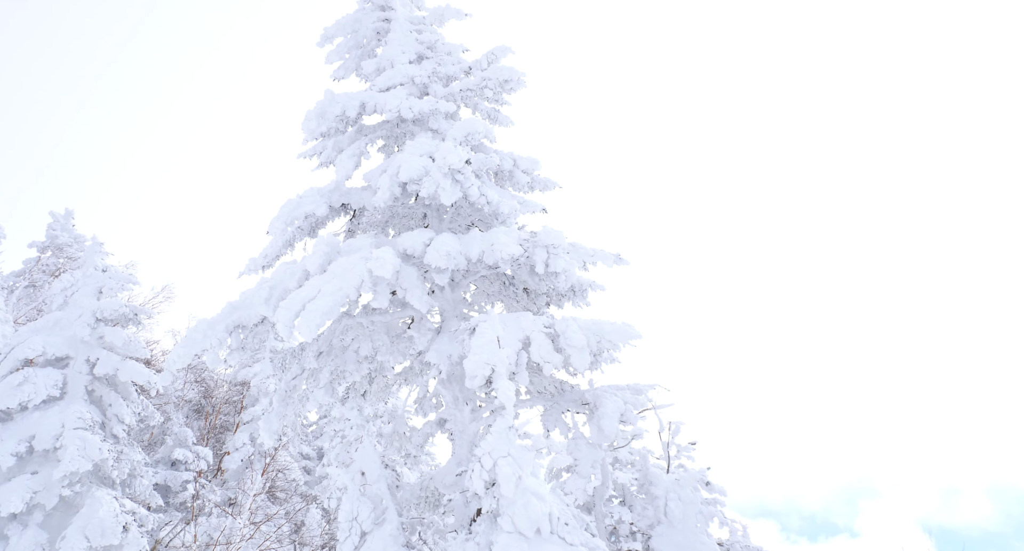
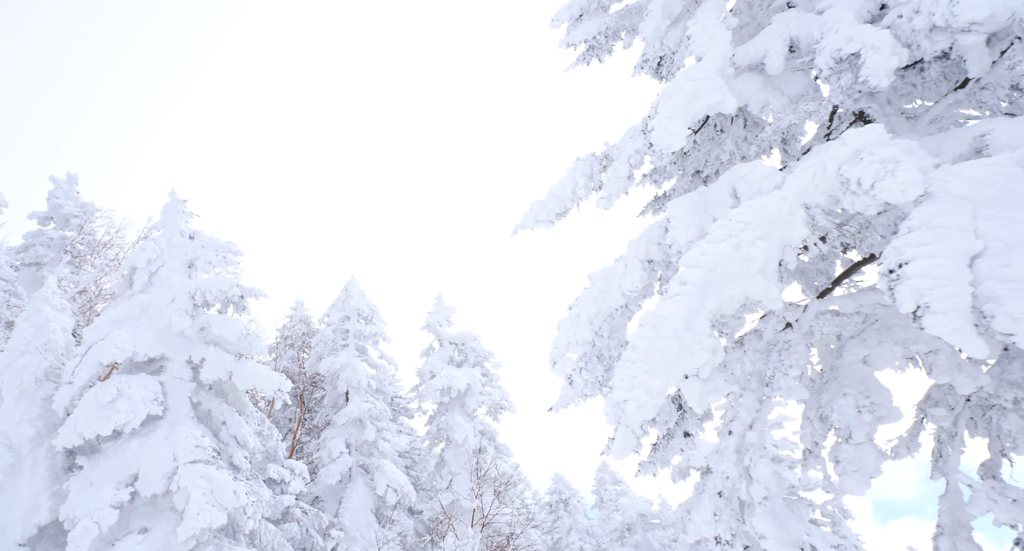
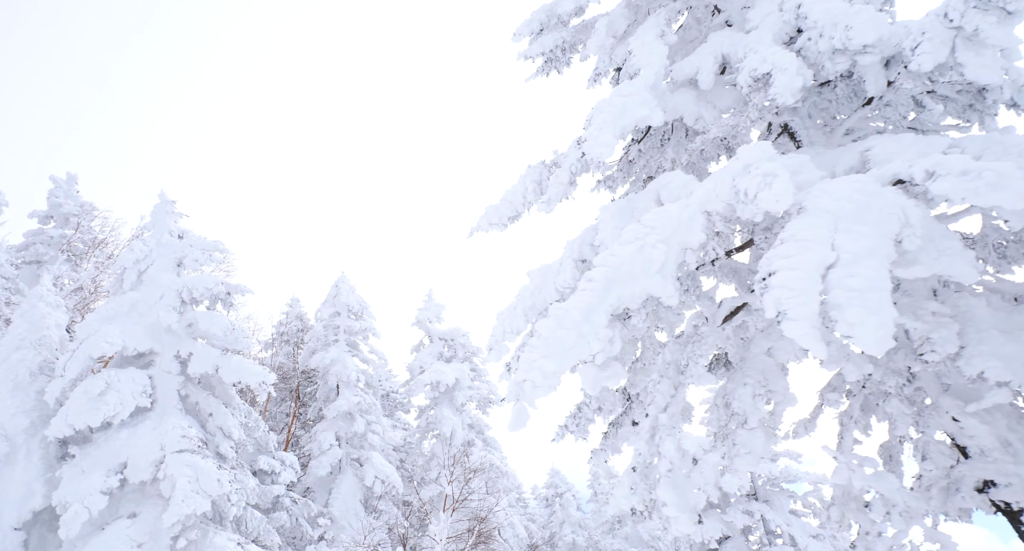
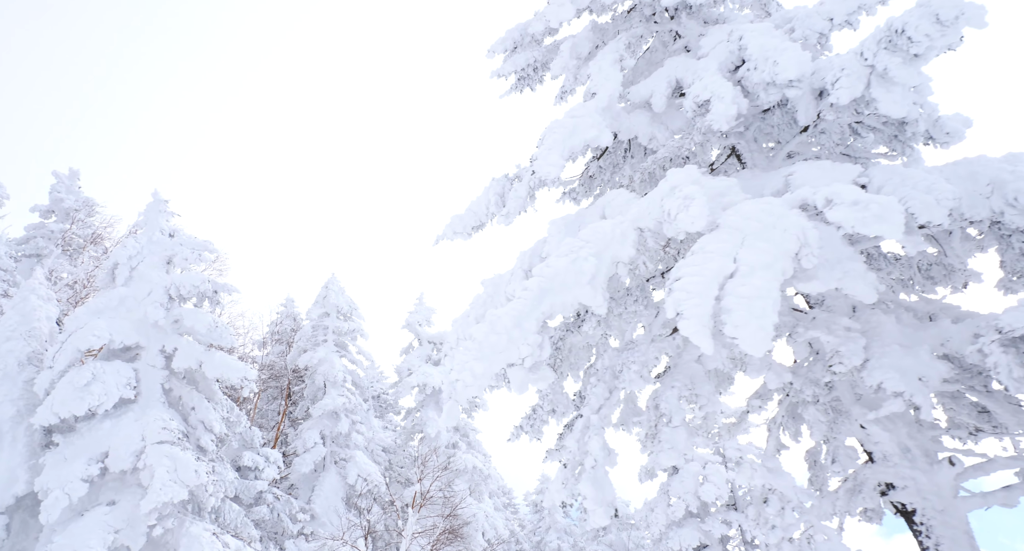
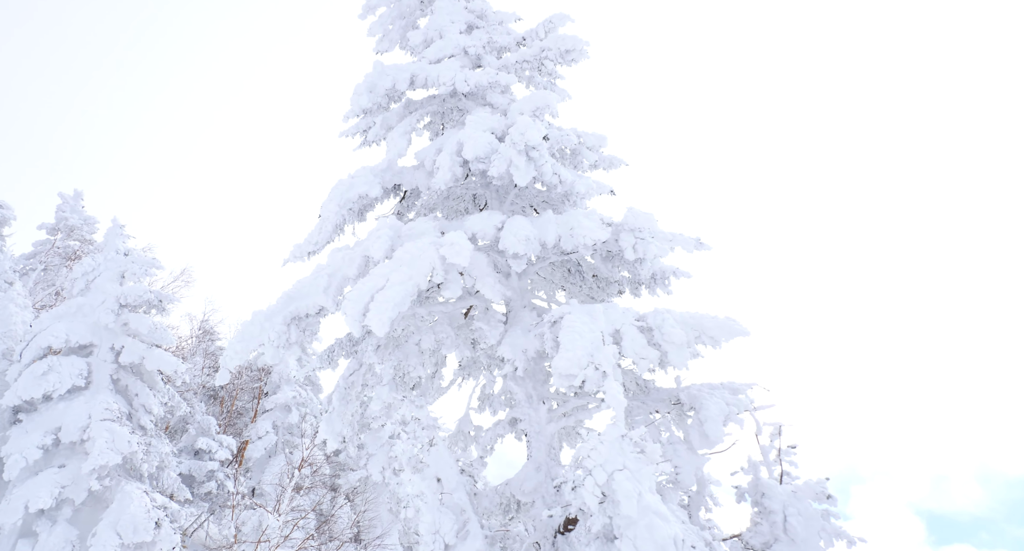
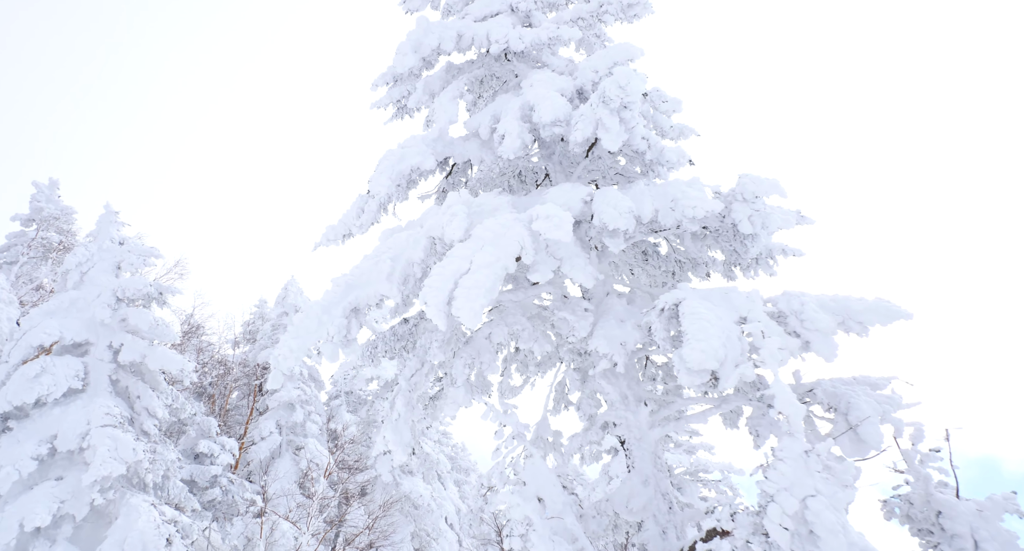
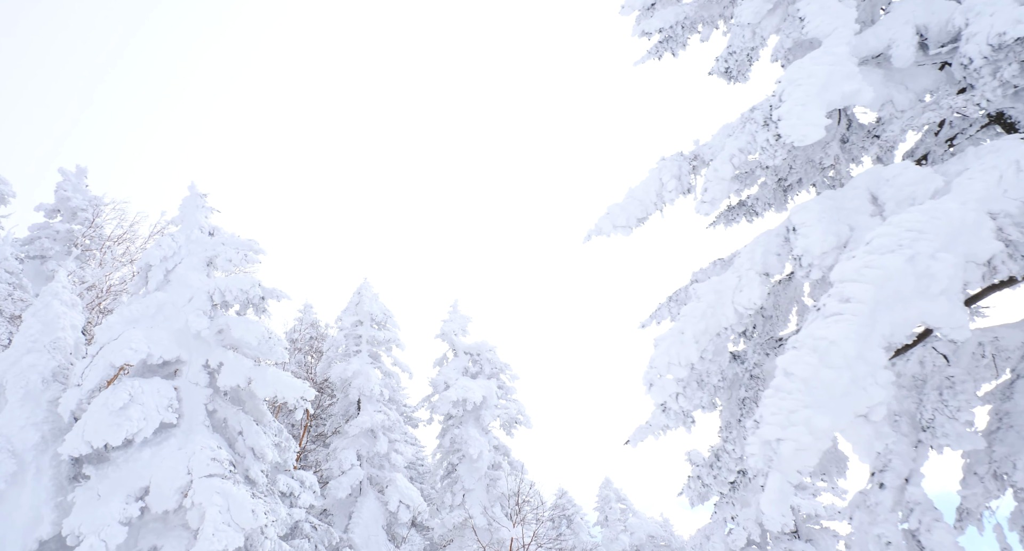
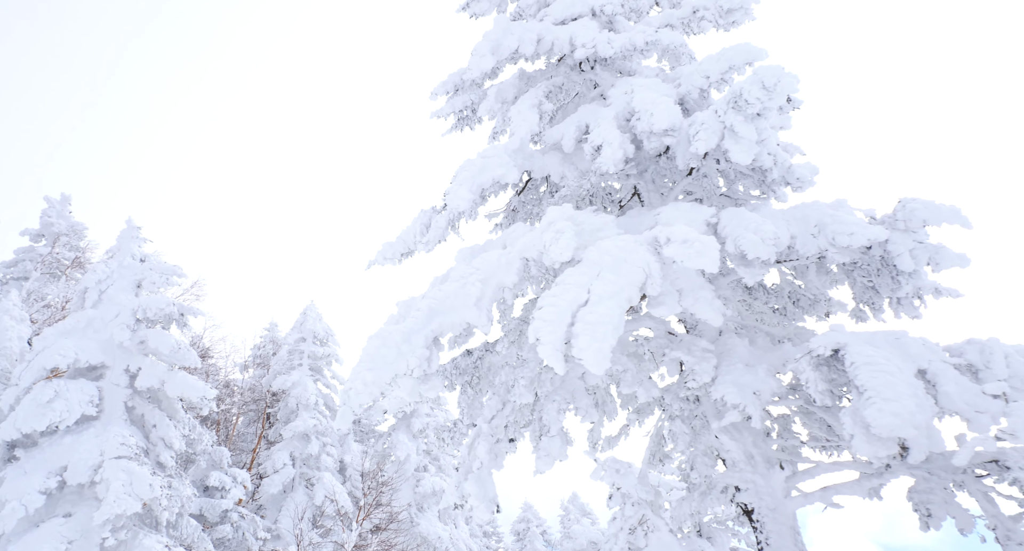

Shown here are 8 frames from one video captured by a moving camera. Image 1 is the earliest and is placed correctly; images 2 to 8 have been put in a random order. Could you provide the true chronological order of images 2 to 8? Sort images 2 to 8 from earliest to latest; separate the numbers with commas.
5, 6, 8, 4, 3, 2, 7
